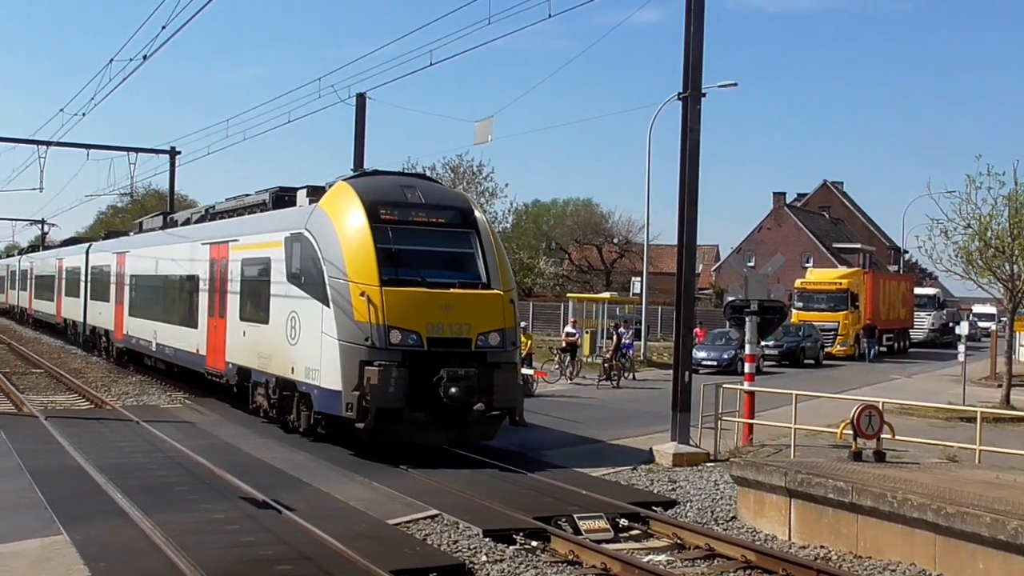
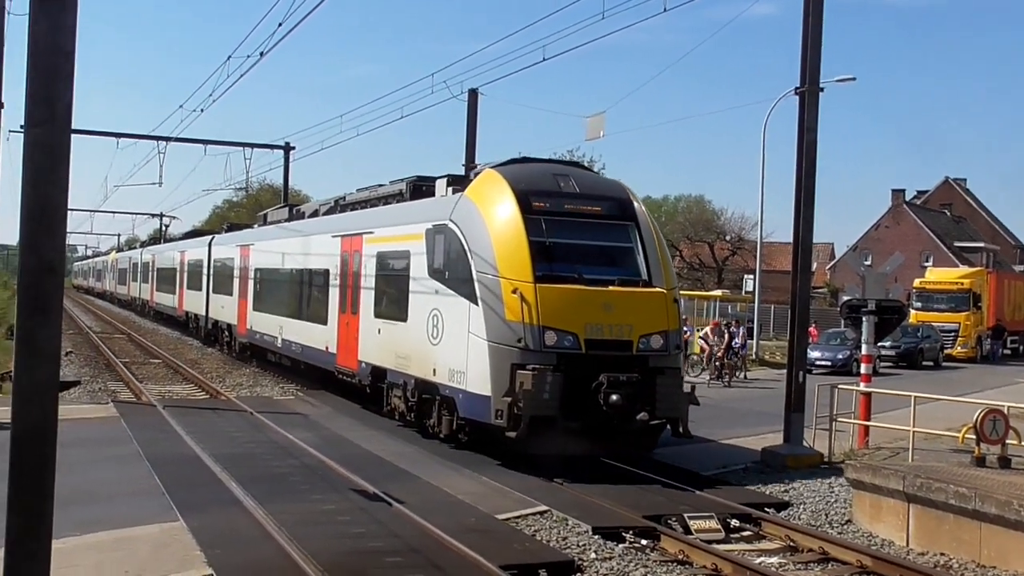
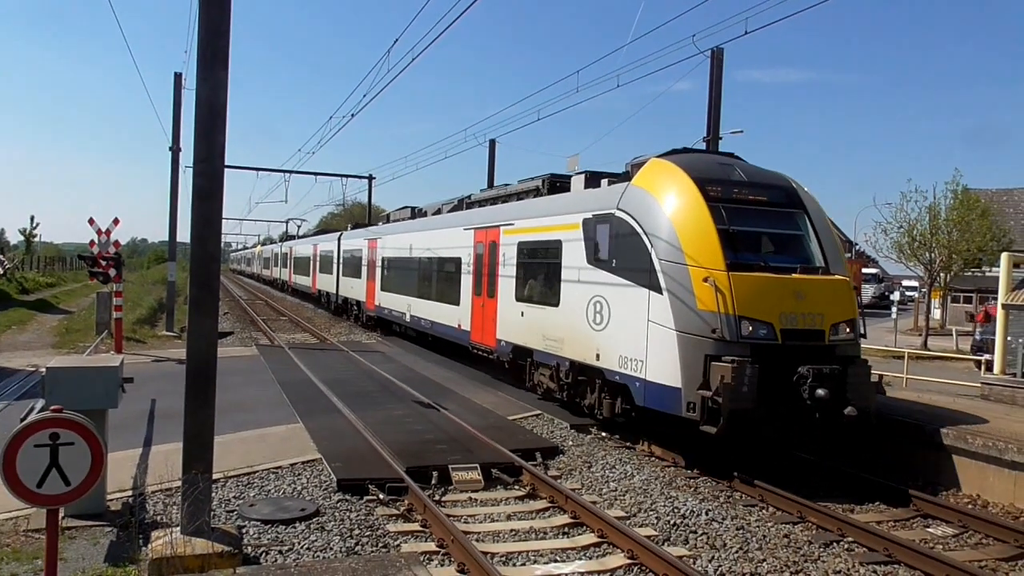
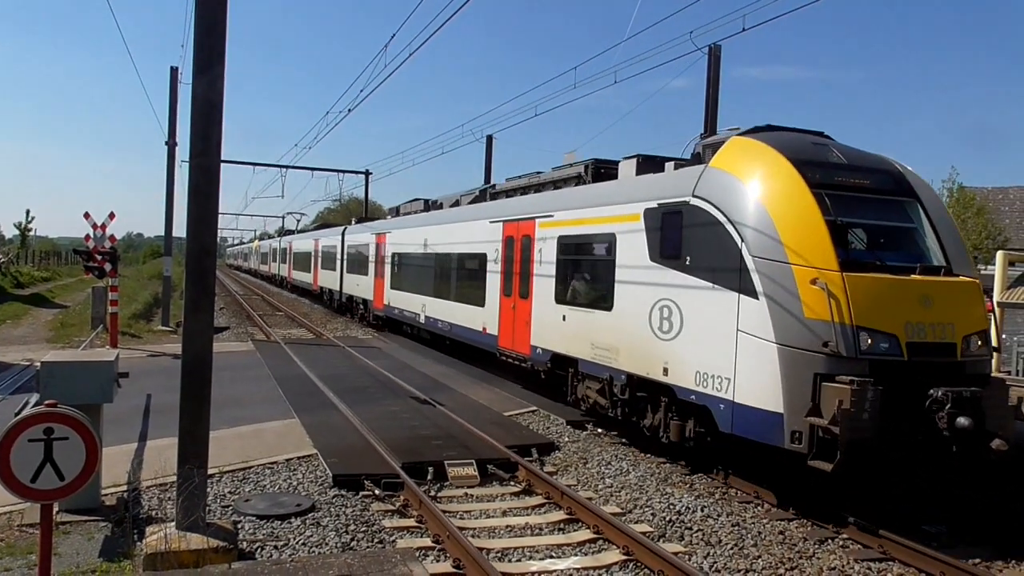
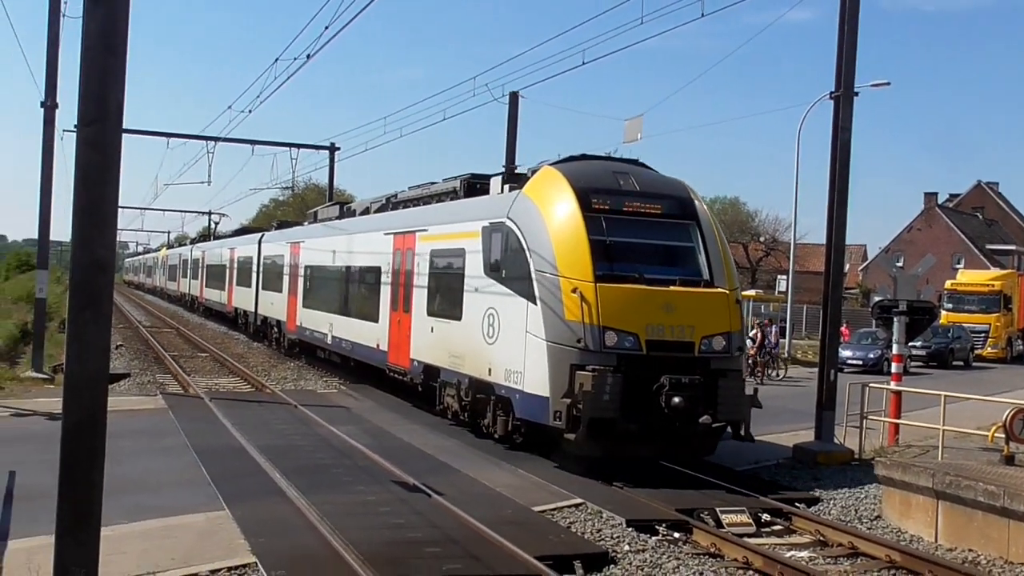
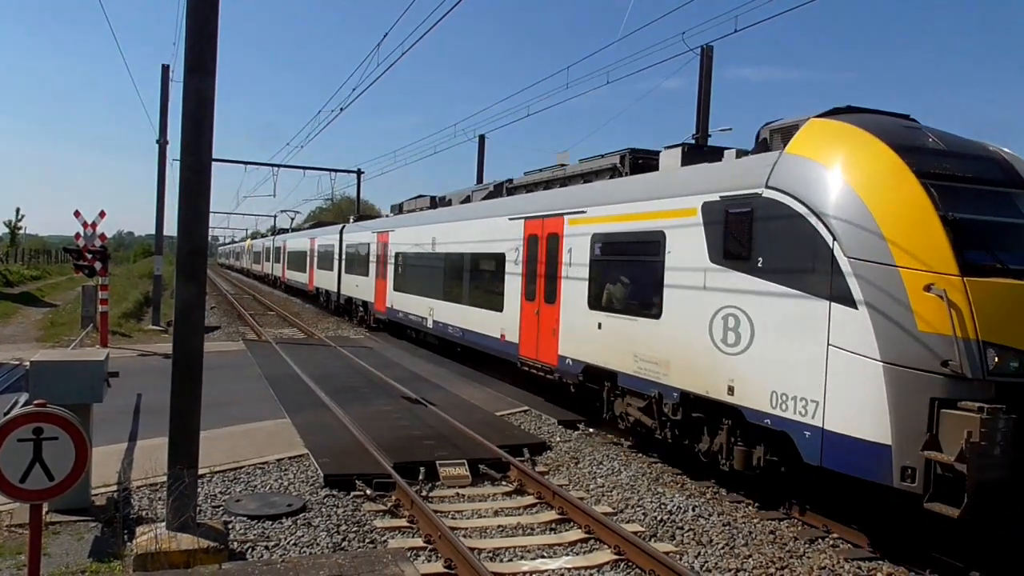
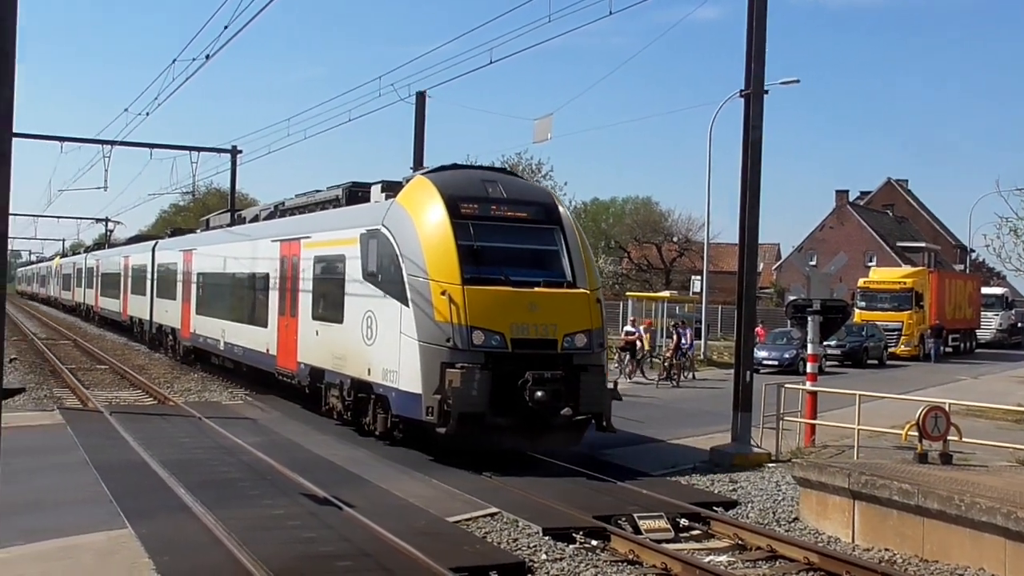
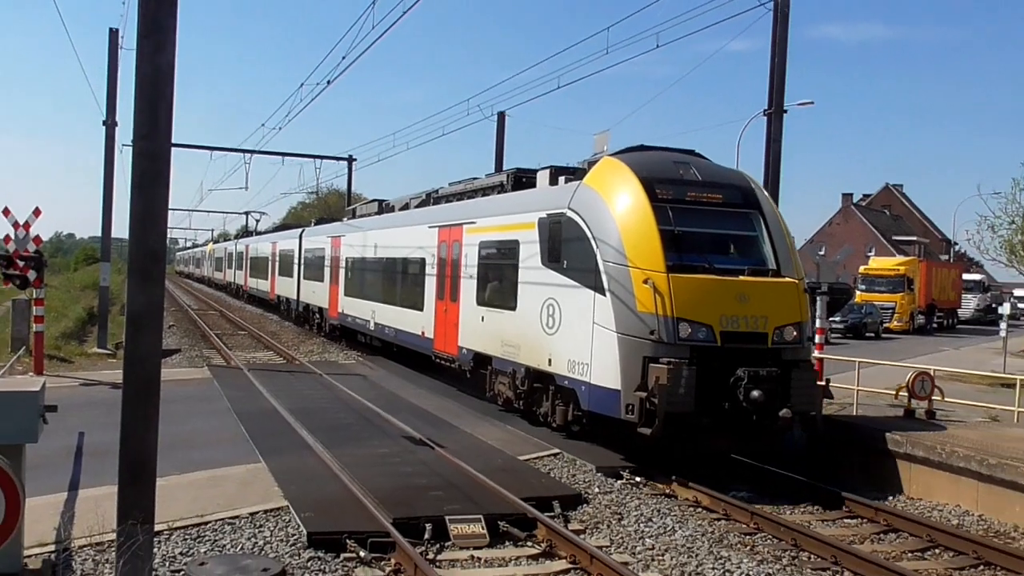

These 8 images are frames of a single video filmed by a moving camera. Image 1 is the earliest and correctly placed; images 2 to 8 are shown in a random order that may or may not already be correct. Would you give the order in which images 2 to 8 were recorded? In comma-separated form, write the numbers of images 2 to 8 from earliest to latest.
7, 2, 5, 8, 3, 4, 6
